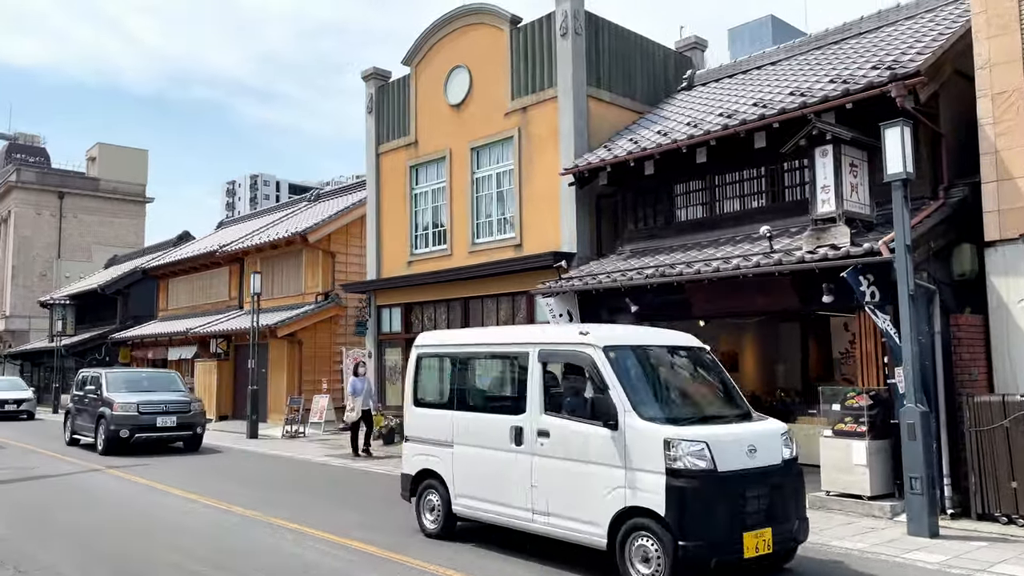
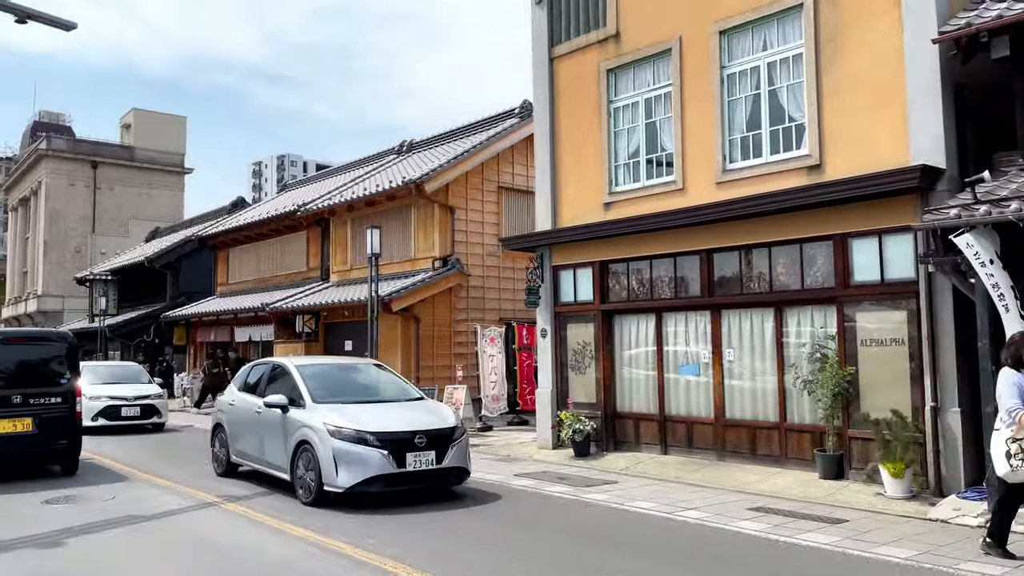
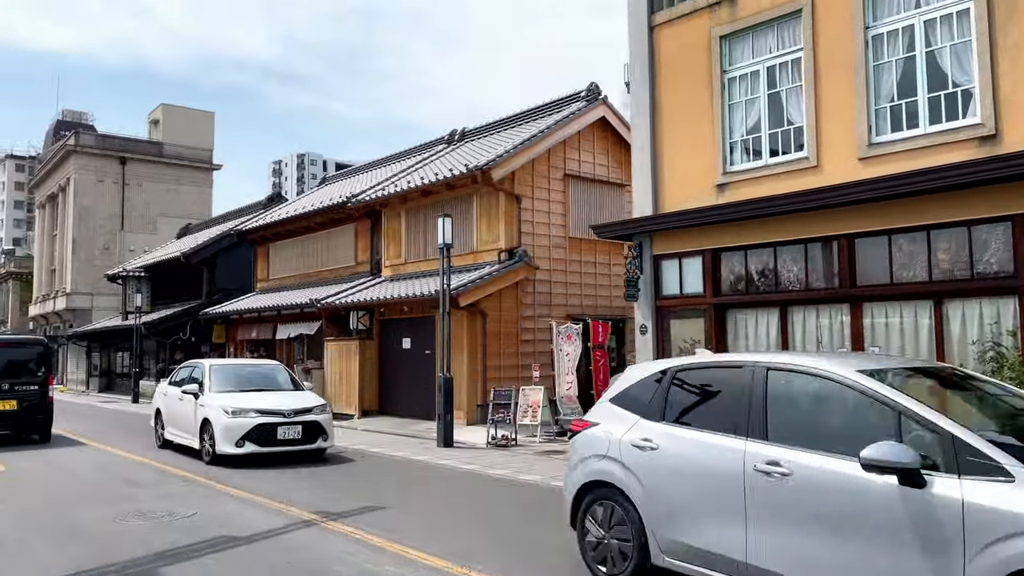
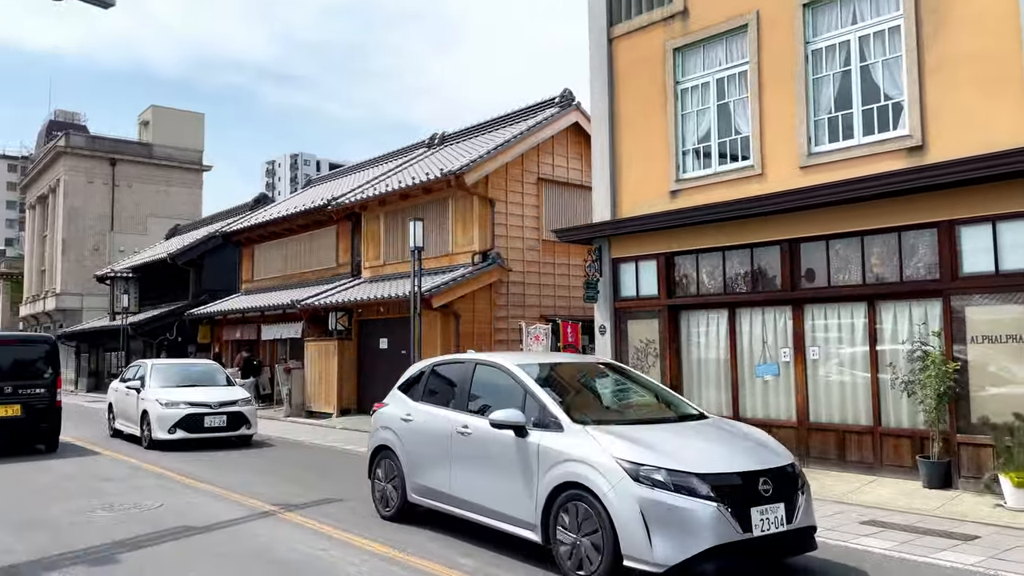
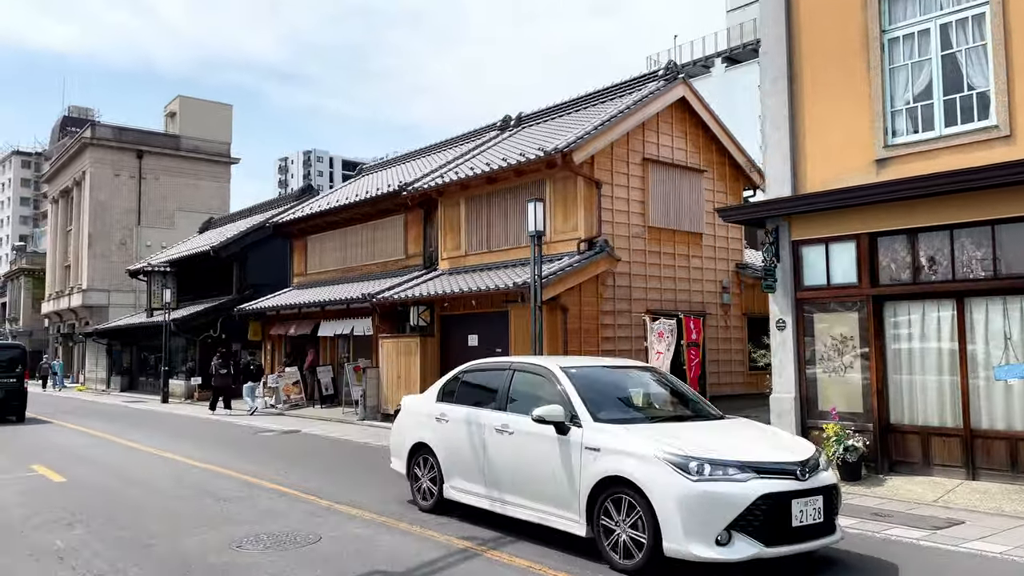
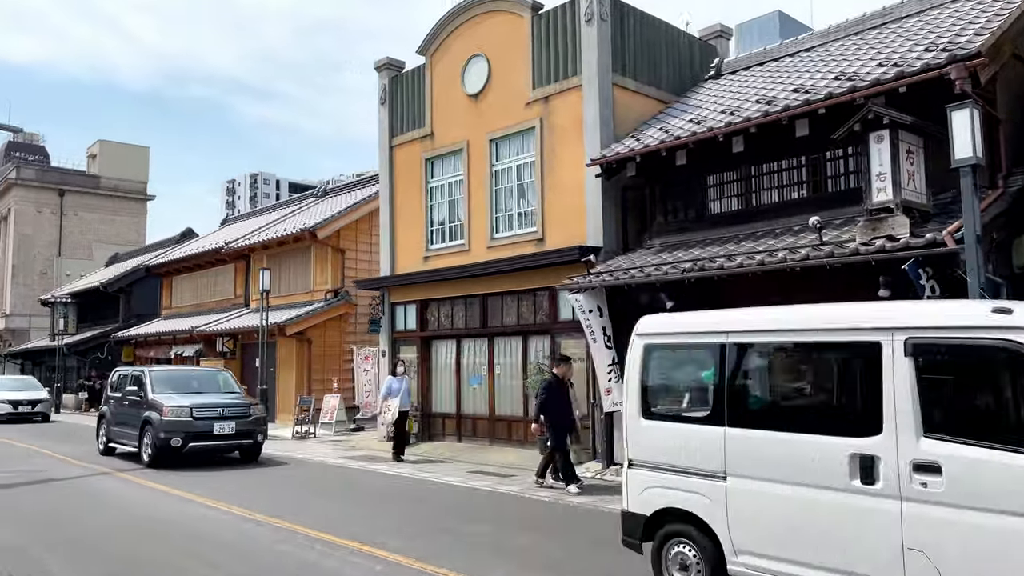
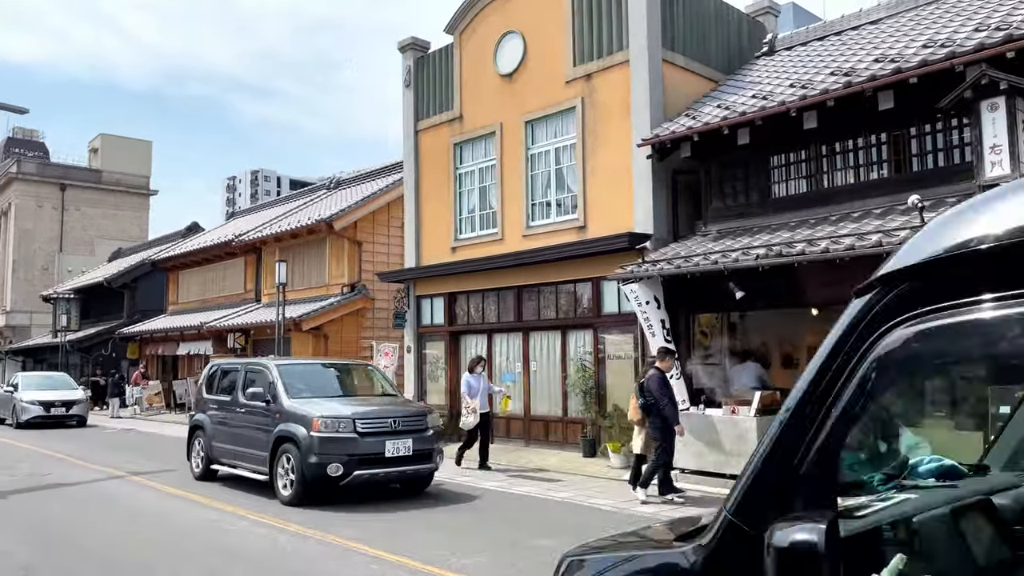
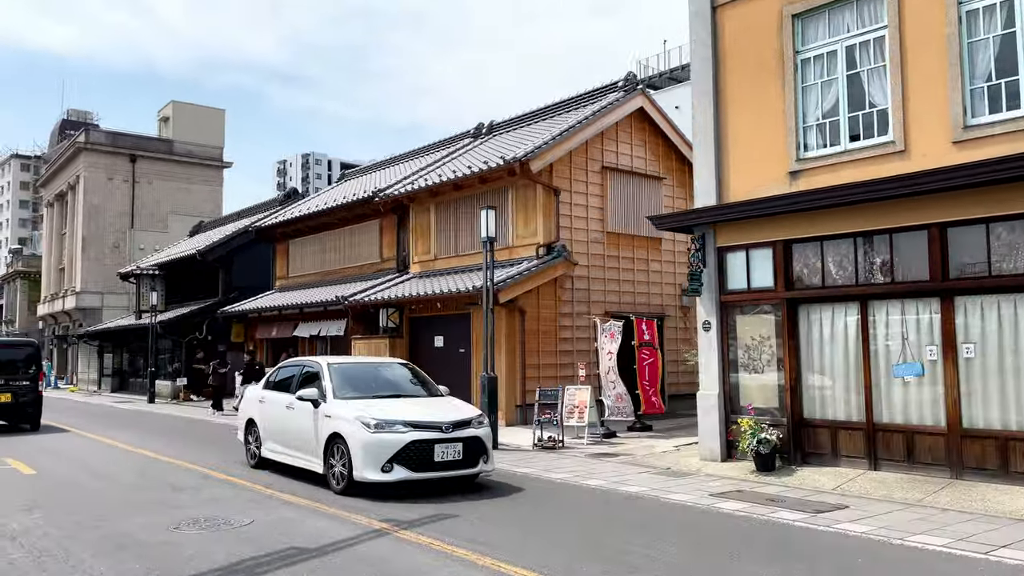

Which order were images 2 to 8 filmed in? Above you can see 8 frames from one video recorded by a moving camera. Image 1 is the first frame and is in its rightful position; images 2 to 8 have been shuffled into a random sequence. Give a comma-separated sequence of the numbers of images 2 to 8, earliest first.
6, 7, 2, 4, 3, 8, 5
